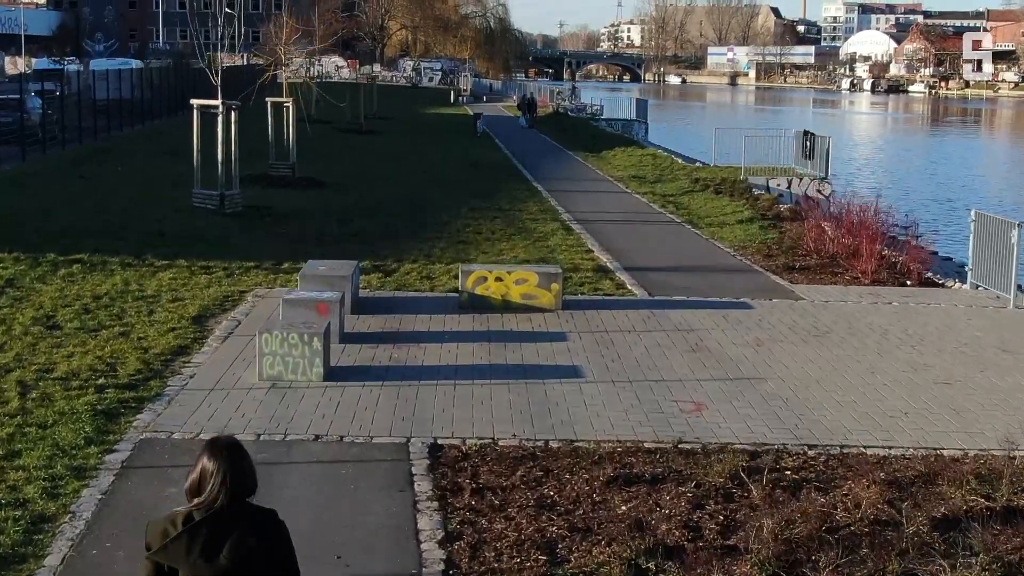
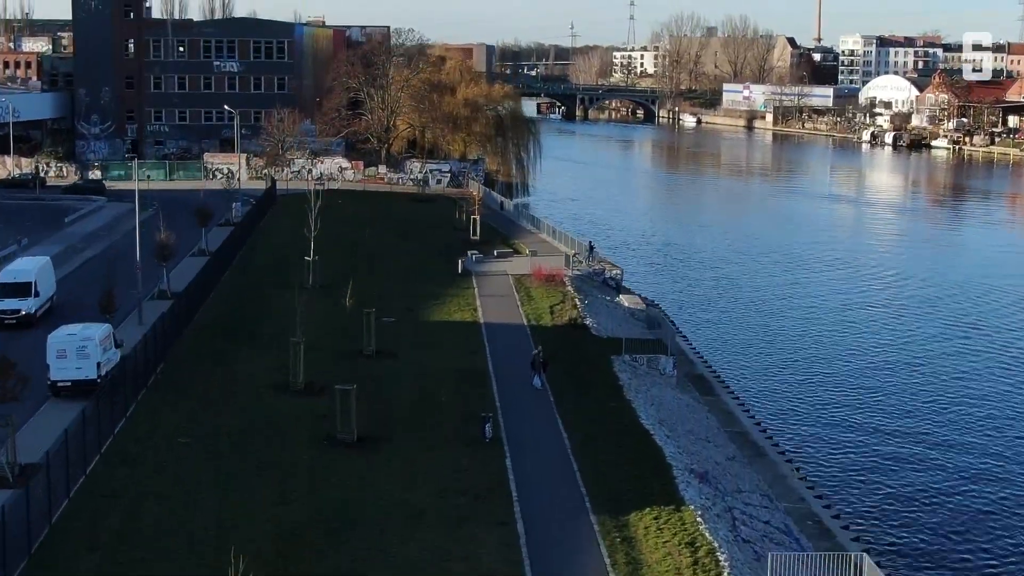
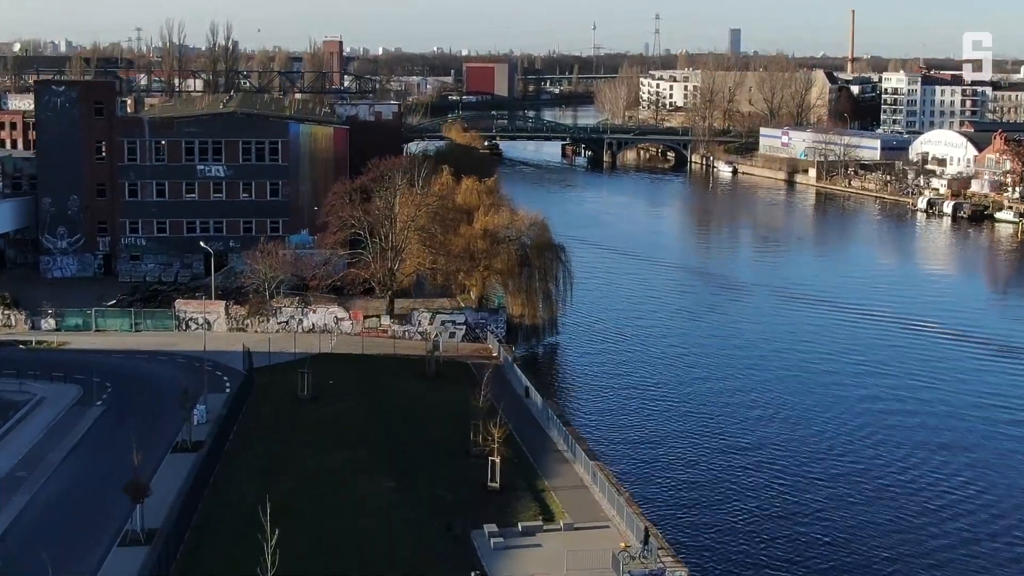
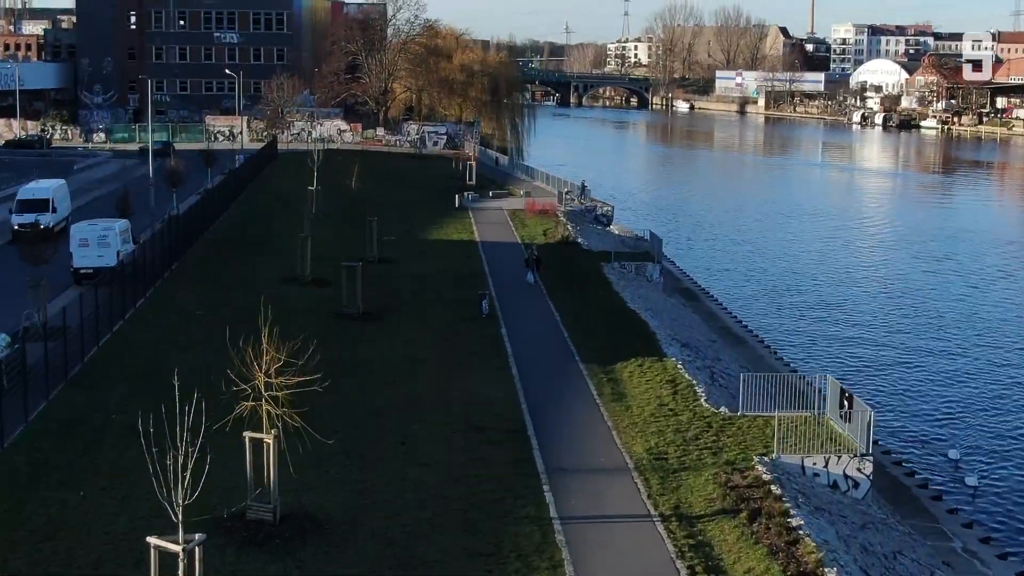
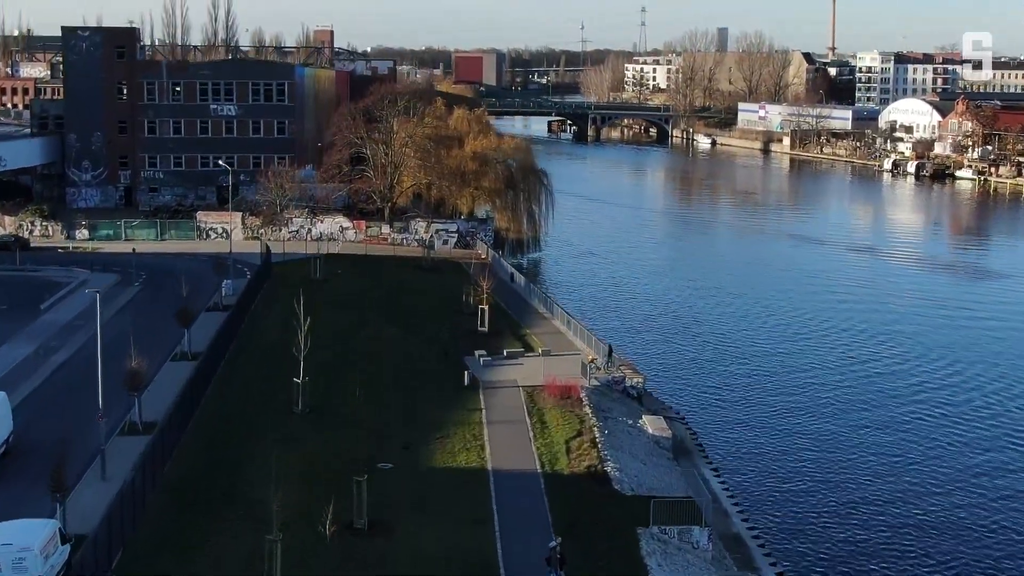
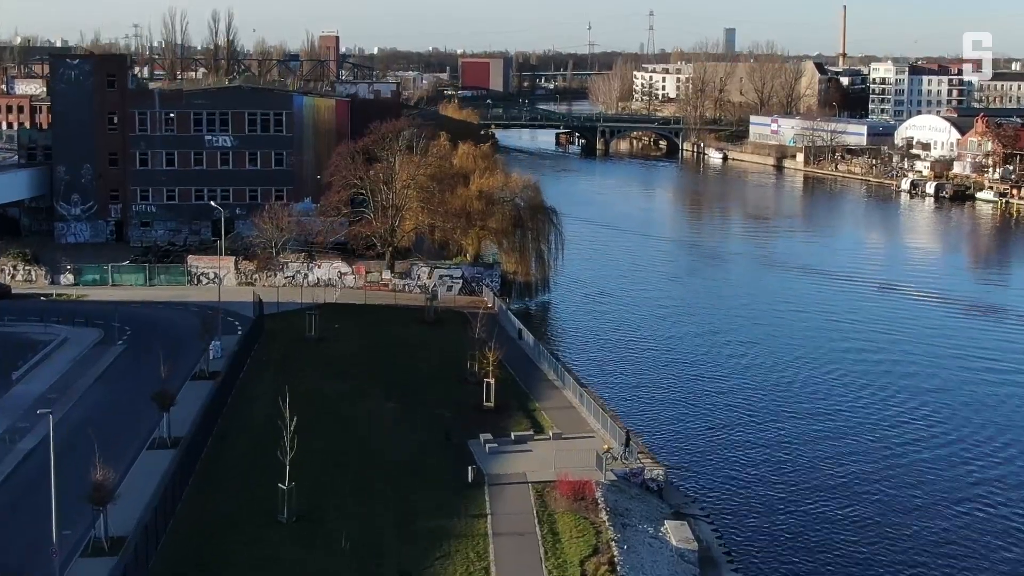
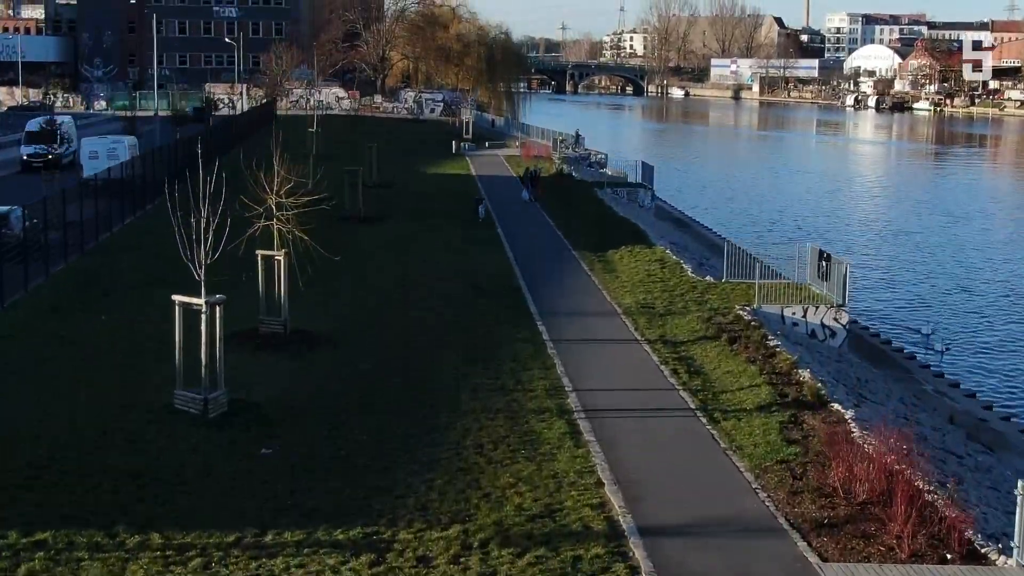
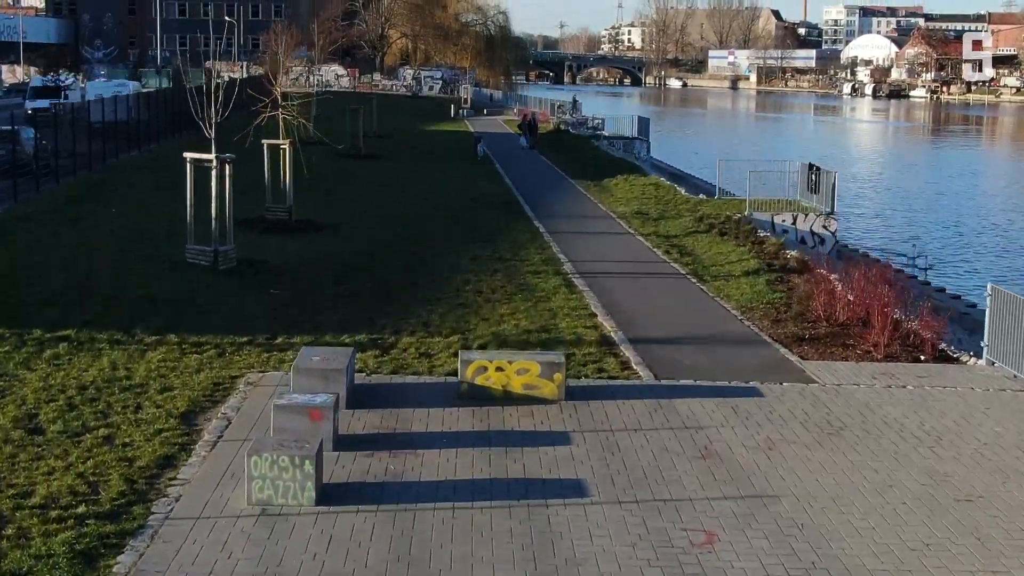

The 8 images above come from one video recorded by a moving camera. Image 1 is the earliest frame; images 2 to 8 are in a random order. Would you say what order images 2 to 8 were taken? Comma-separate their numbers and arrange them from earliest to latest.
8, 7, 4, 2, 5, 6, 3
